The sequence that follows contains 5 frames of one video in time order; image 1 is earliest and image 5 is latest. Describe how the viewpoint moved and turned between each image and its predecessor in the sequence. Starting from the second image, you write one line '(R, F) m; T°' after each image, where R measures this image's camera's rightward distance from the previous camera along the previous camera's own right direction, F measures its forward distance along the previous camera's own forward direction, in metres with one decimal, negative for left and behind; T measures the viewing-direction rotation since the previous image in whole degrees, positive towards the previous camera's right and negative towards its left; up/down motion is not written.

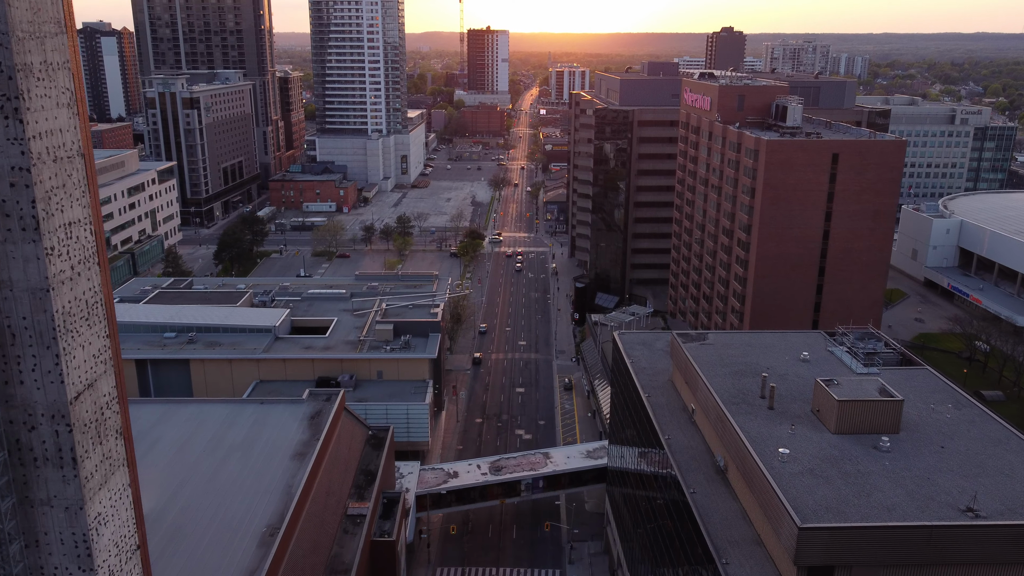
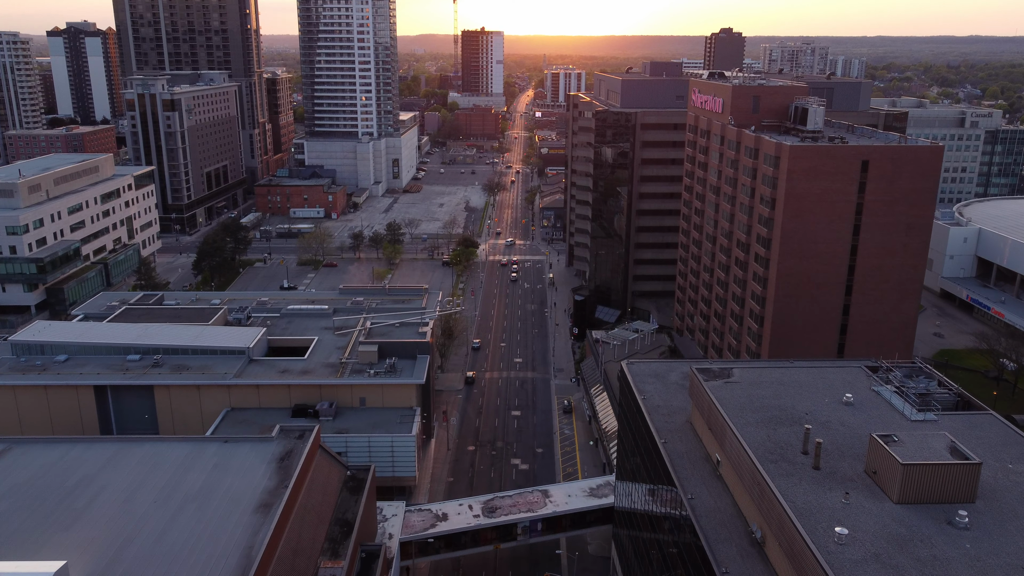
(0.0, +5.1) m; 0°
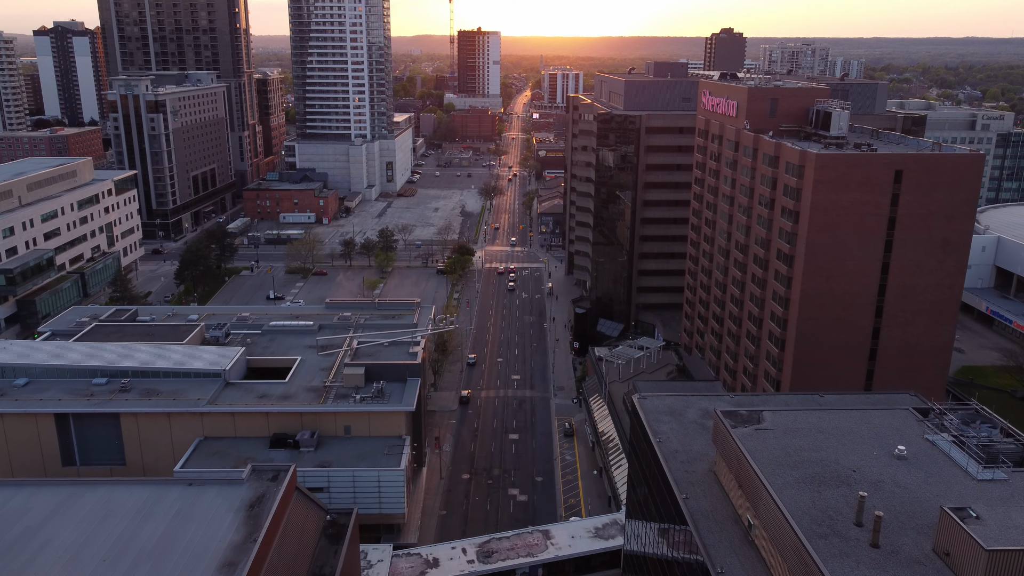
(-0.1, +4.3) m; 0°
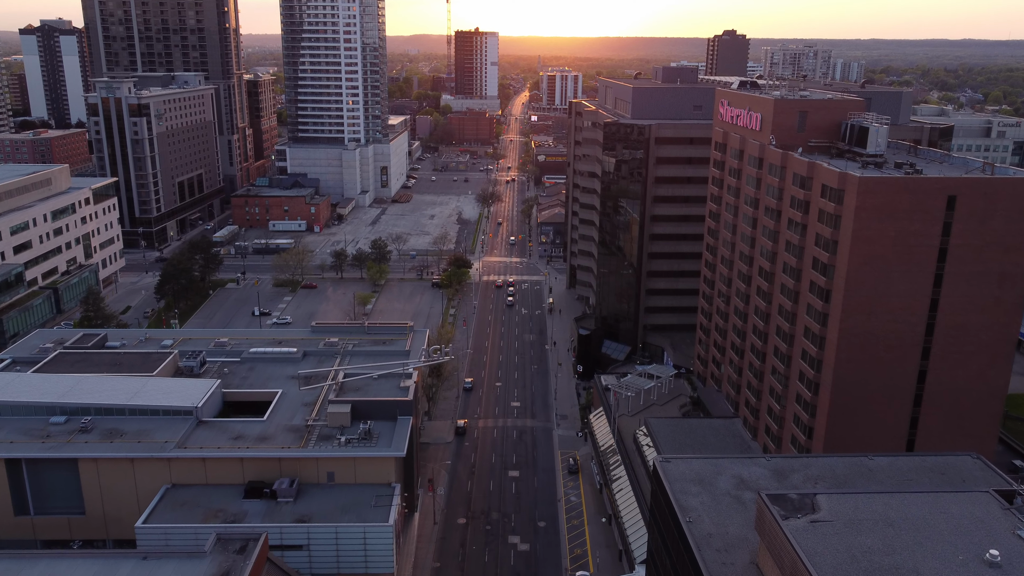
(-0.3, +4.9) m; 0°
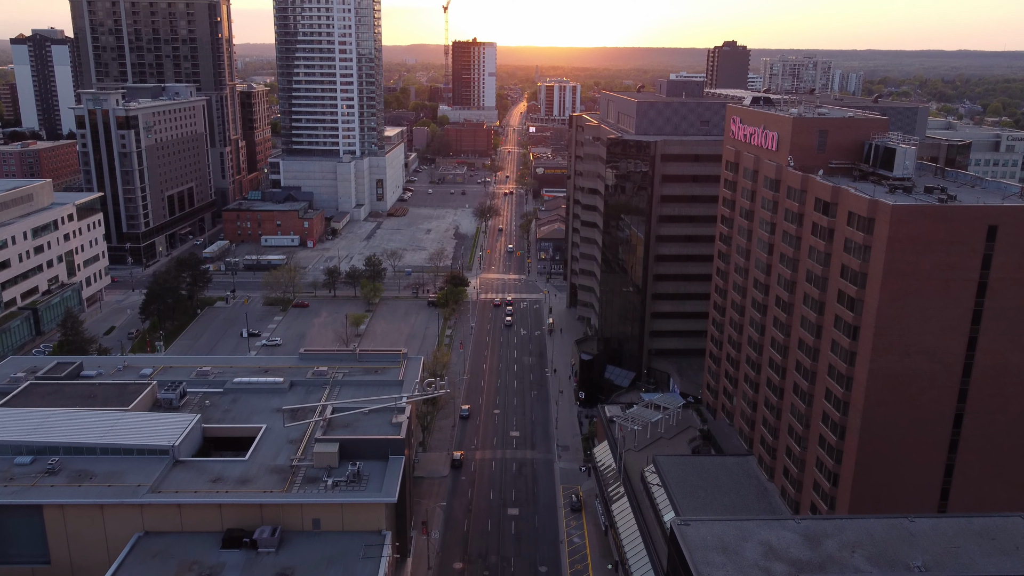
(-0.2, +3.2) m; 0°
